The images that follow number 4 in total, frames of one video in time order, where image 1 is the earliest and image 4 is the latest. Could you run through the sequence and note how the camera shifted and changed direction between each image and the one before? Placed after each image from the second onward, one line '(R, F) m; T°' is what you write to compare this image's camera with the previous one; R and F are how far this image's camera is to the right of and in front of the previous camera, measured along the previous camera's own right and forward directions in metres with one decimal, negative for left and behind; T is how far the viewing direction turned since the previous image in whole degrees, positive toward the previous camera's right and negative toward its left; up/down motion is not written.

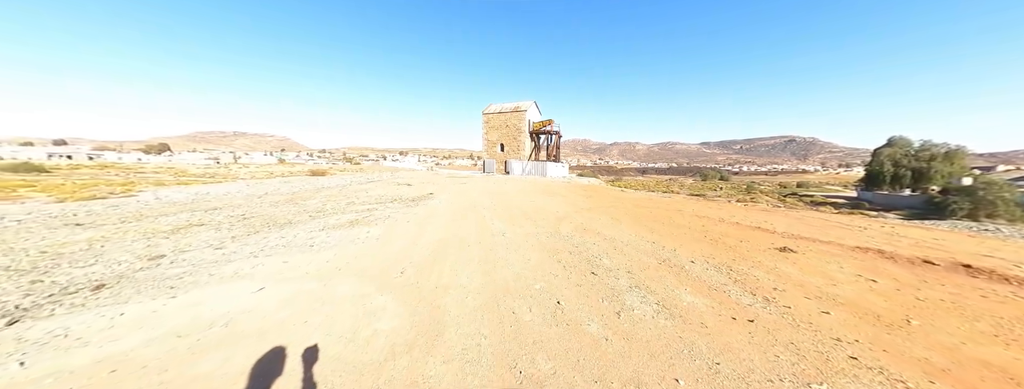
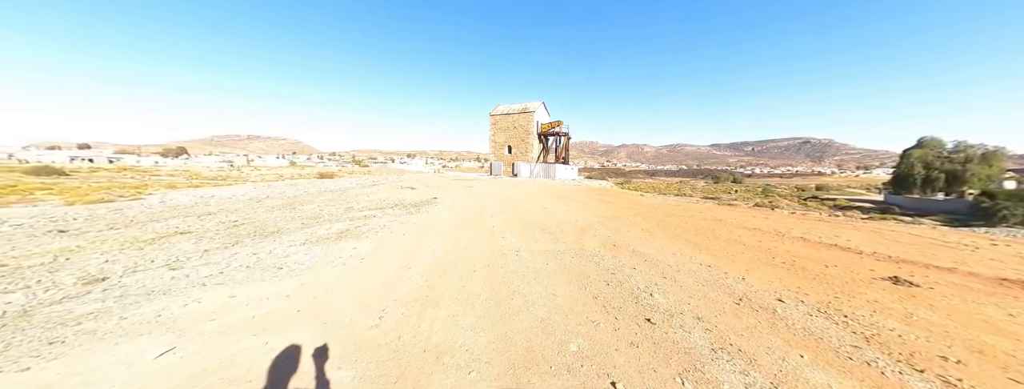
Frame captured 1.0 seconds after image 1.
(-0.2, +1.4) m; -1°
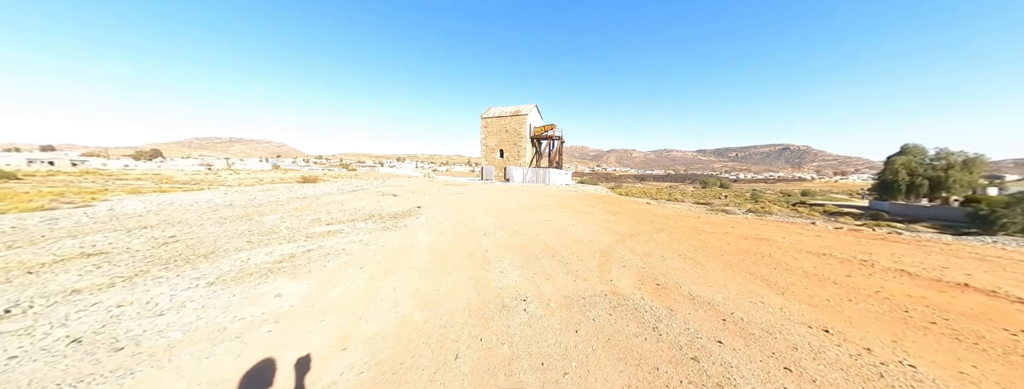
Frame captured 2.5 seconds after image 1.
(-0.2, +2.1) m; +2°
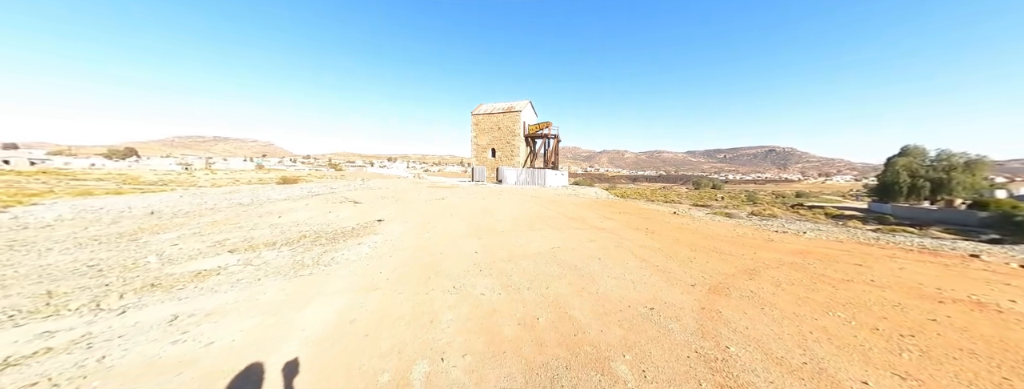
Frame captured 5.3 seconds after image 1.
(+0.1, +4.0) m; +2°
